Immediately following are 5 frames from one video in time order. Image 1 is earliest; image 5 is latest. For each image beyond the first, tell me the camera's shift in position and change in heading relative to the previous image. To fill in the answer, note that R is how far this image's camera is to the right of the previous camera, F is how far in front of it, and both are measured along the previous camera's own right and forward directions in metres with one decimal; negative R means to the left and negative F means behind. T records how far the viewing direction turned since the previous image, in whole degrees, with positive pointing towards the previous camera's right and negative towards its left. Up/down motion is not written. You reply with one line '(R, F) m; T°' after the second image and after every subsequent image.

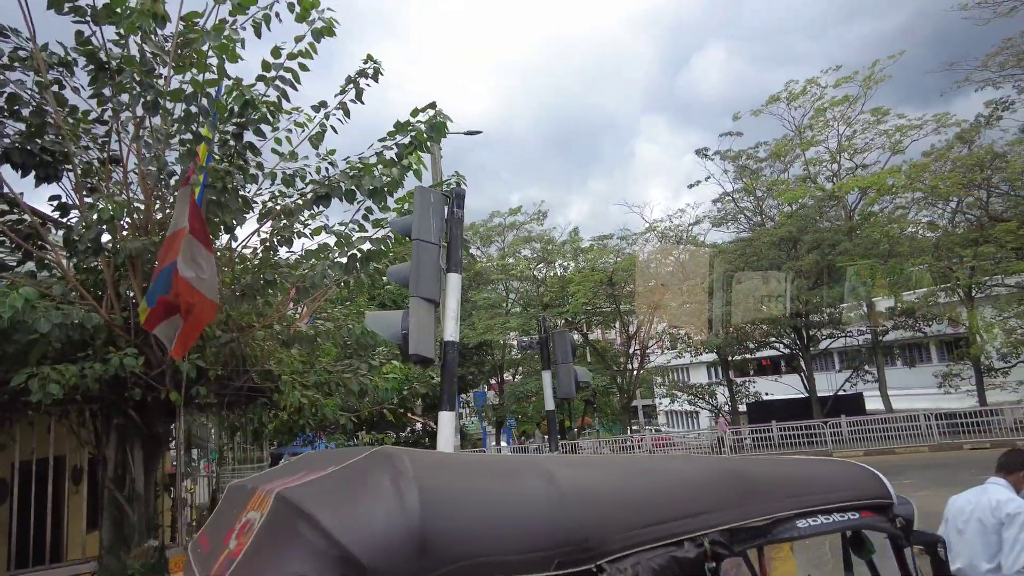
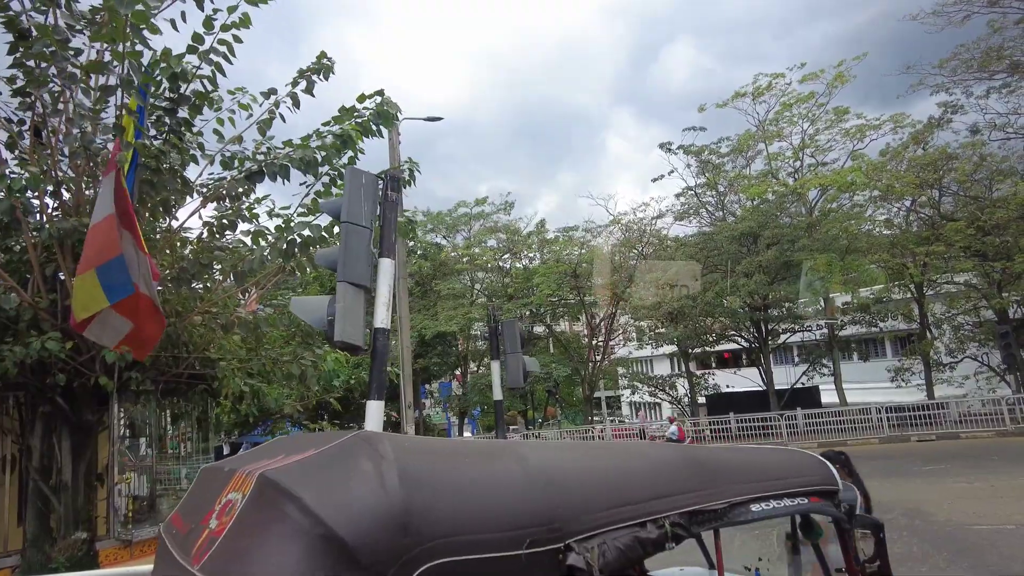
(+0.2, +0.1) m; +3°
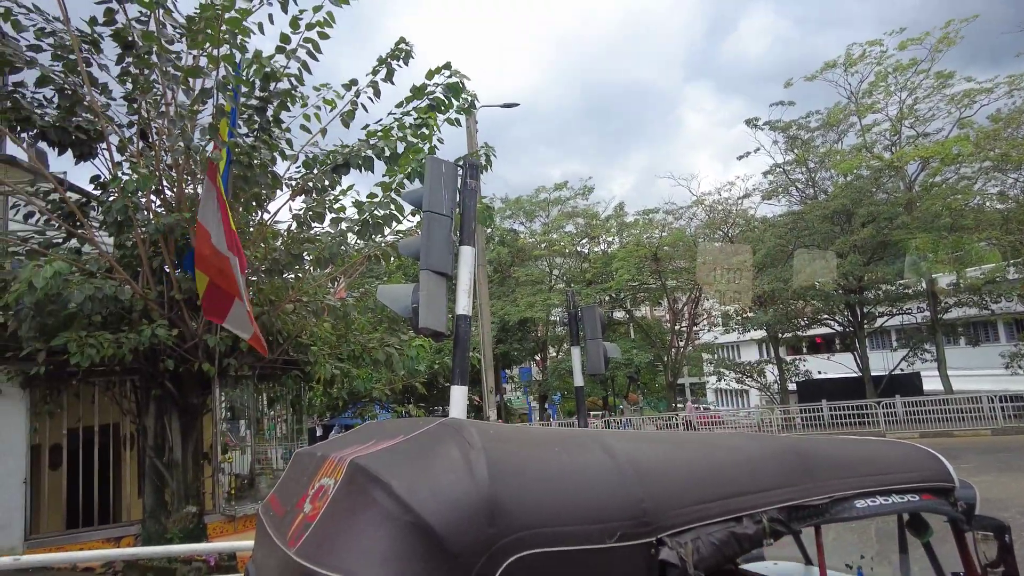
(0.0, 0.0) m; -7°
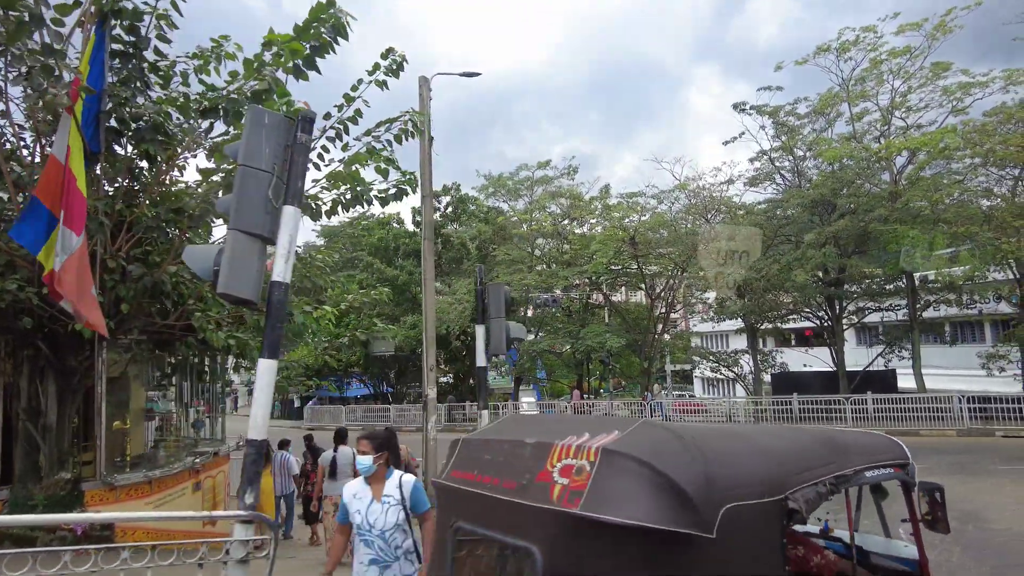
(+1.0, +0.4) m; 0°
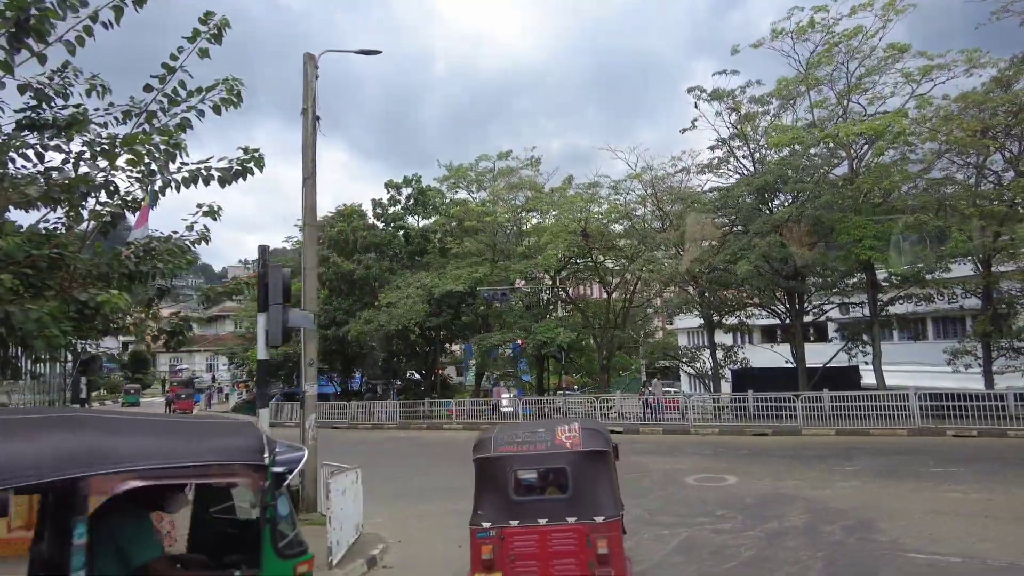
(+2.0, +0.7) m; -1°
